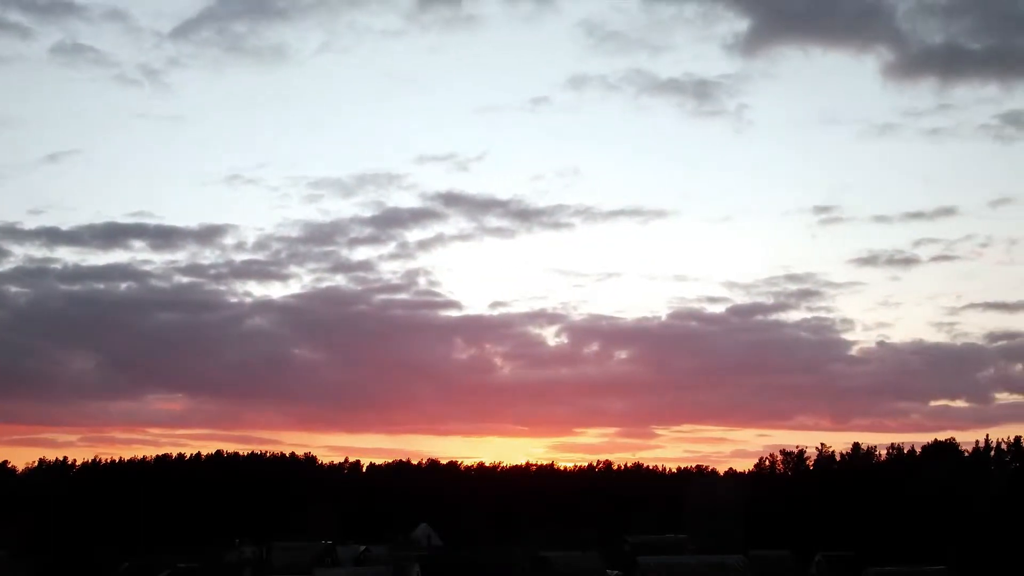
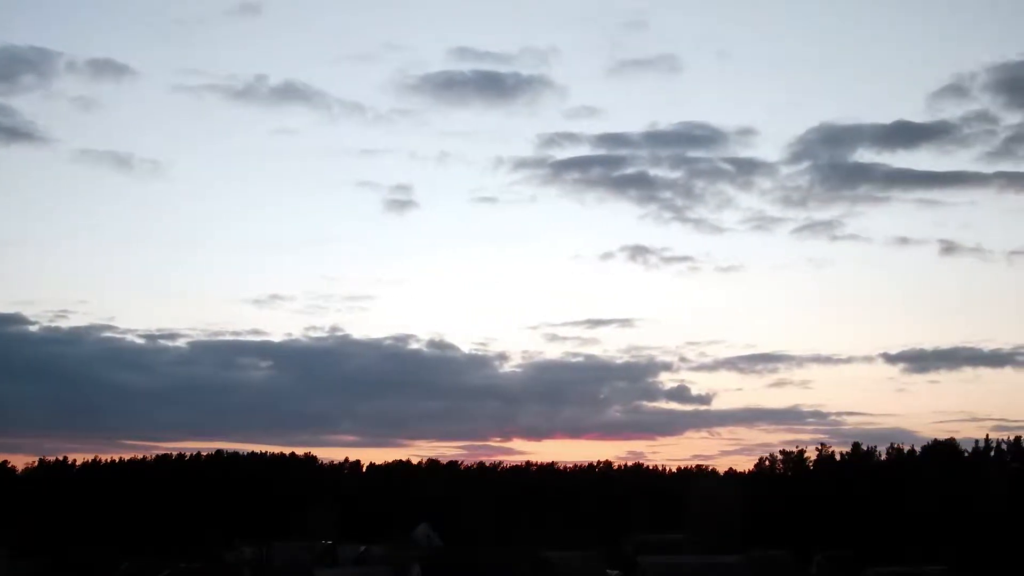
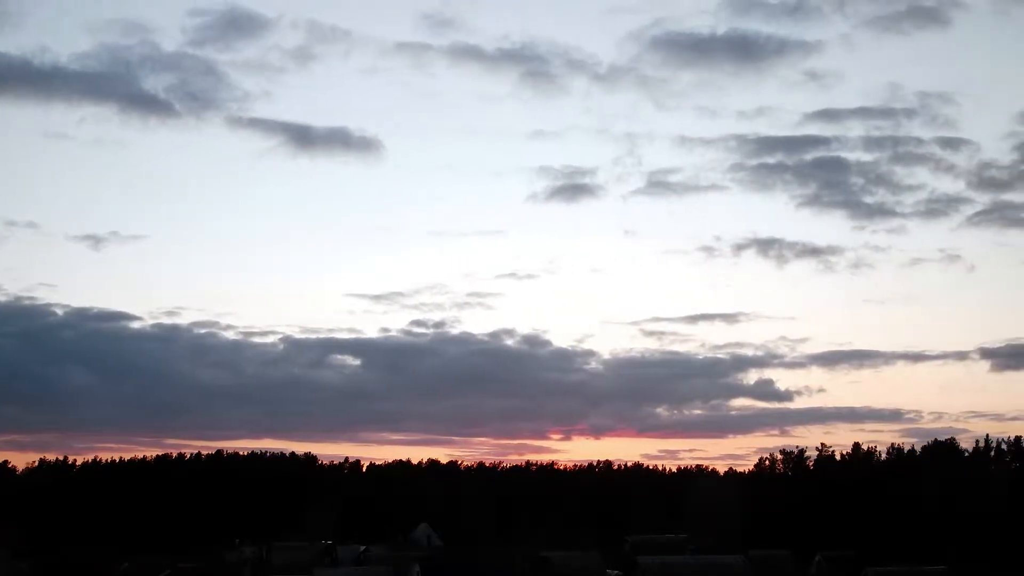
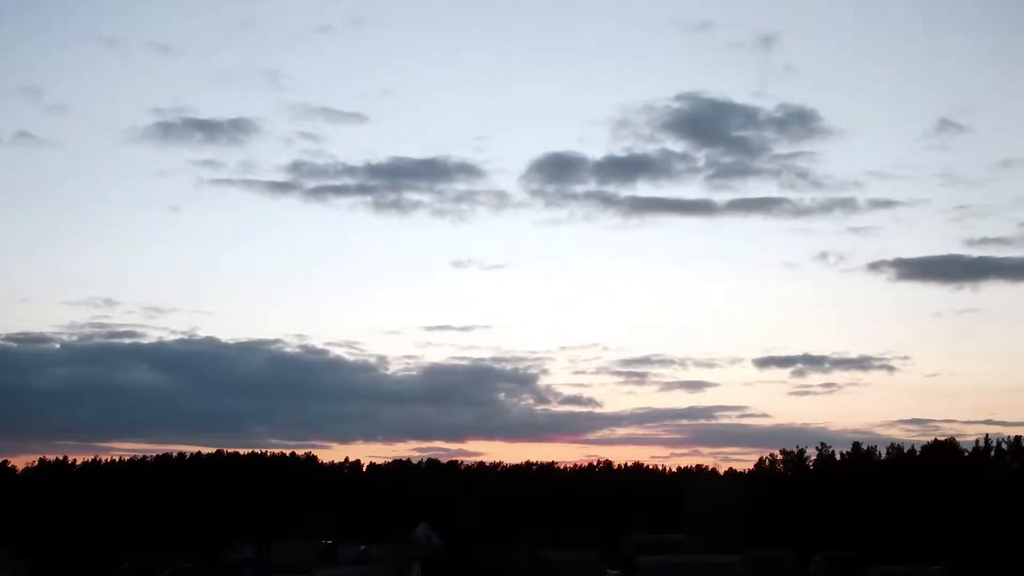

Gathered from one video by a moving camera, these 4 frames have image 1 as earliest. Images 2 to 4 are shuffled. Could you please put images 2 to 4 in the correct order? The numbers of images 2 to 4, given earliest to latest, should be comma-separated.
3, 2, 4
